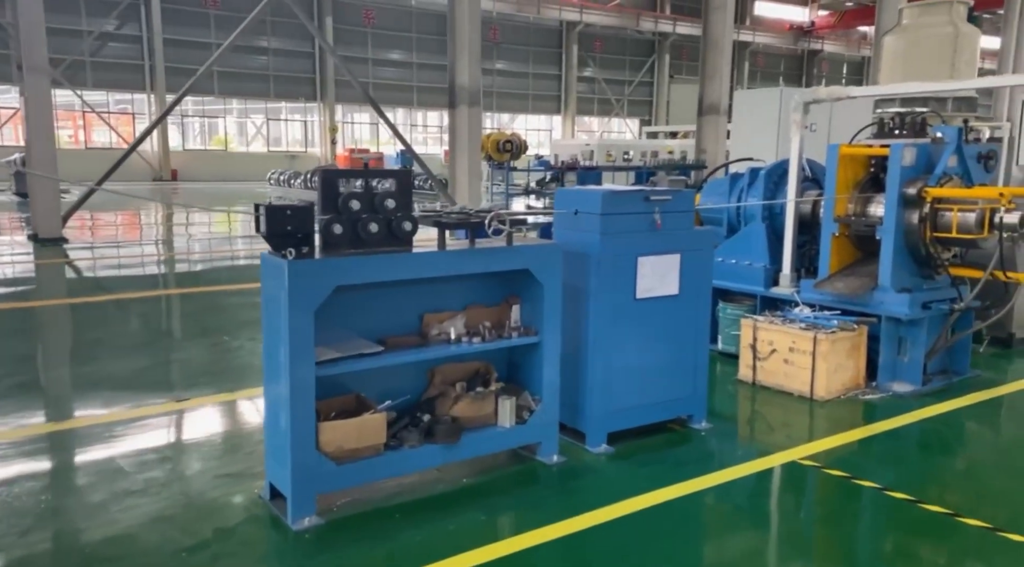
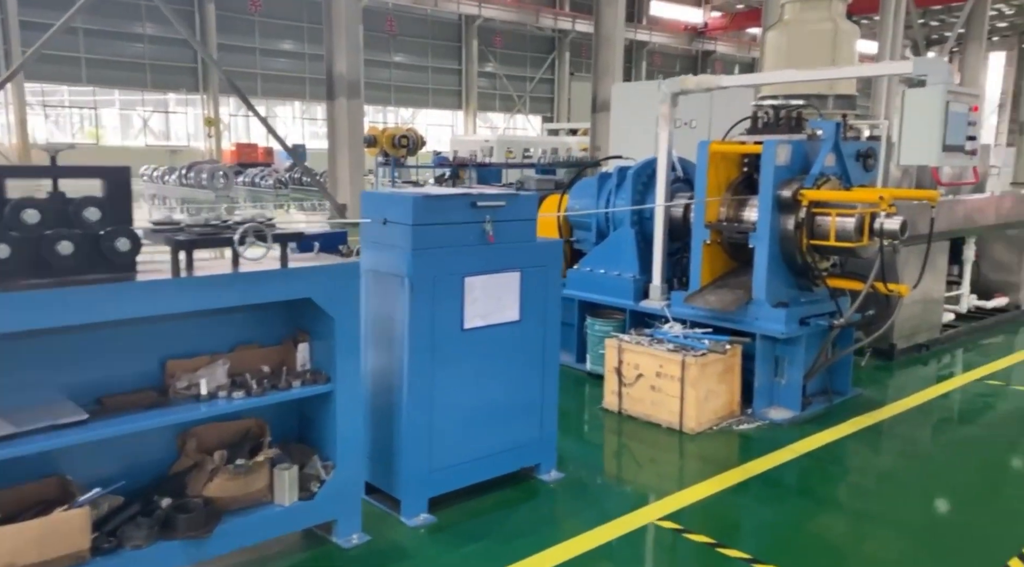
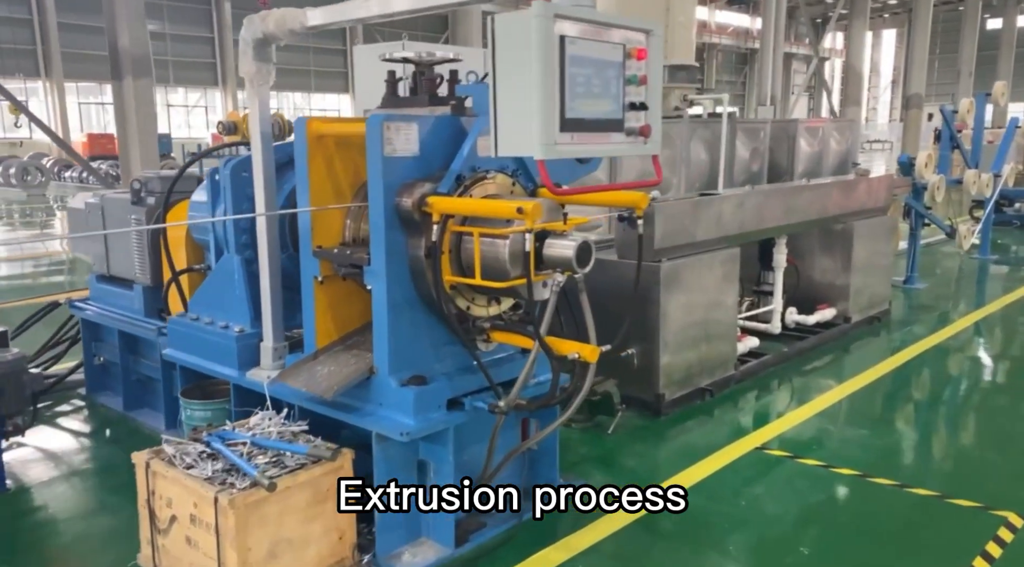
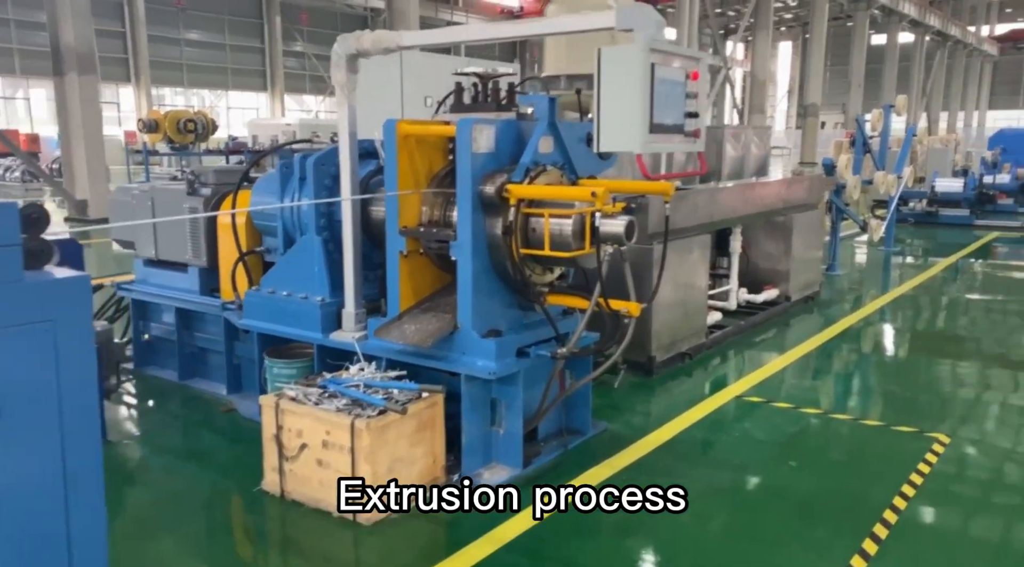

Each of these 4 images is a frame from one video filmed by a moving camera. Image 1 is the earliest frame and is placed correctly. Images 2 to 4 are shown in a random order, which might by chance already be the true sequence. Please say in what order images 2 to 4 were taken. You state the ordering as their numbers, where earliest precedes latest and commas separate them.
2, 4, 3
